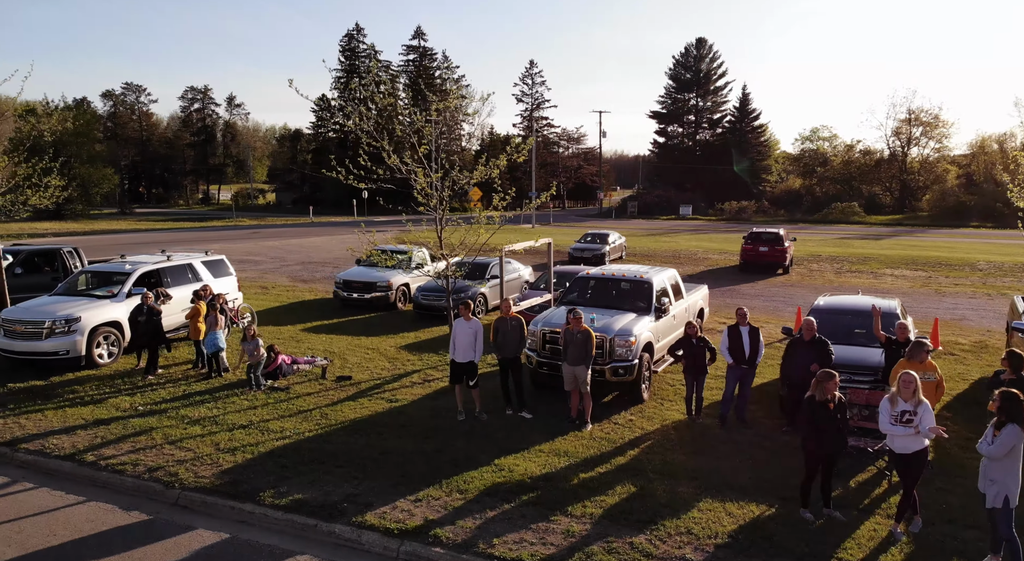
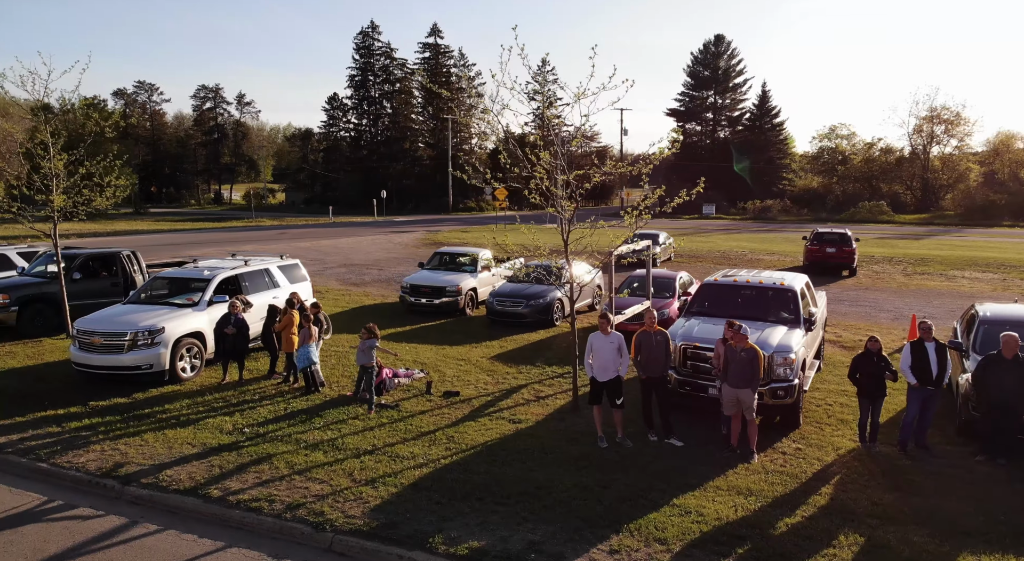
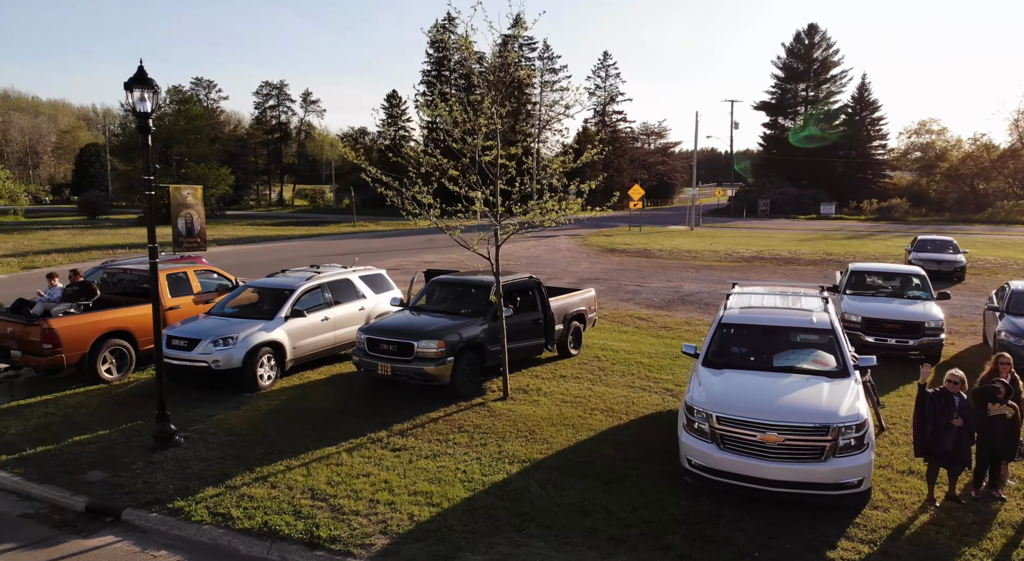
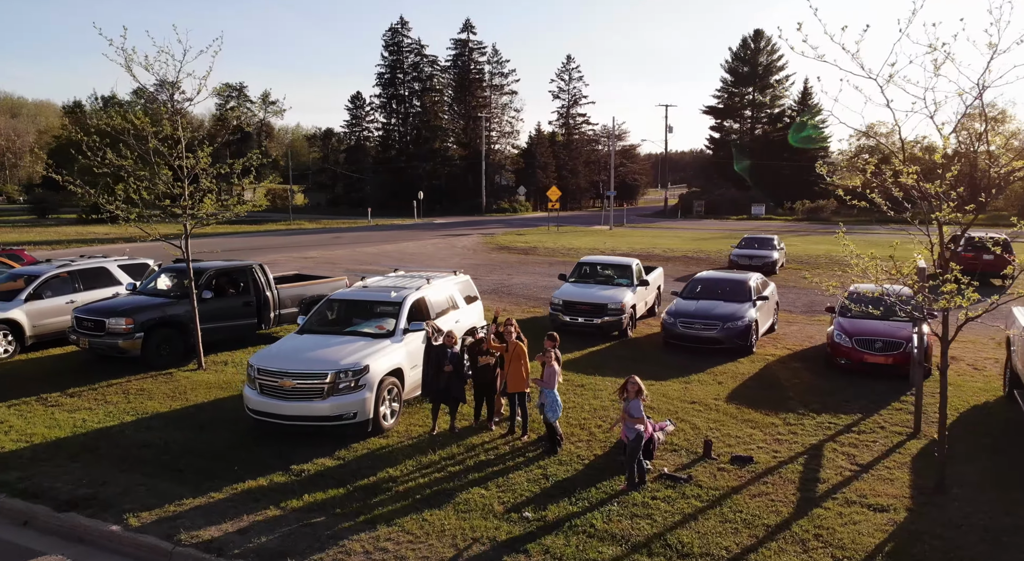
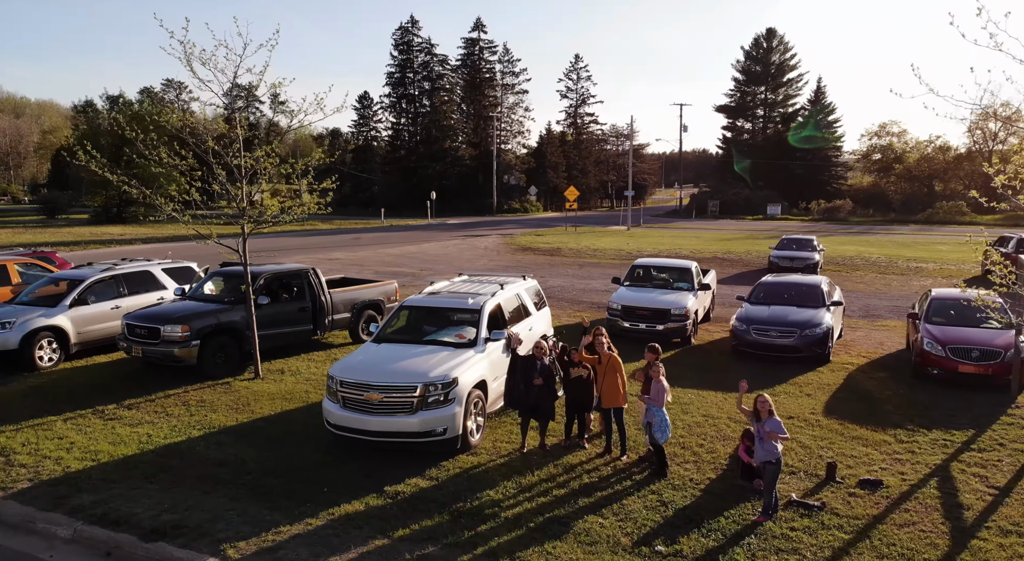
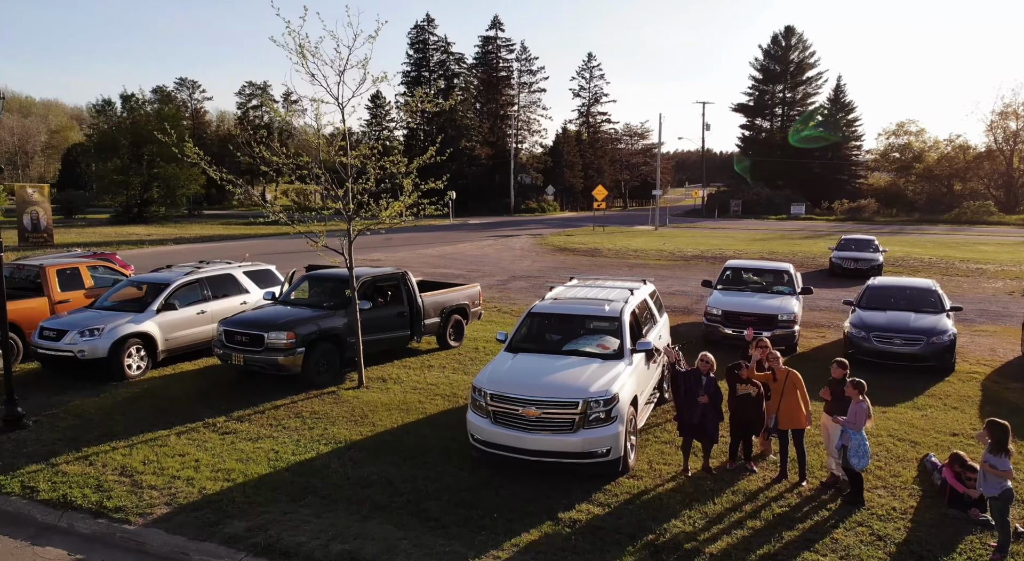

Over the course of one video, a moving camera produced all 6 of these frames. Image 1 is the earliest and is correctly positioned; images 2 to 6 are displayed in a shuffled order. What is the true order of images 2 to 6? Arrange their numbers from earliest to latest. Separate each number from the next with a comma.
2, 4, 5, 6, 3
